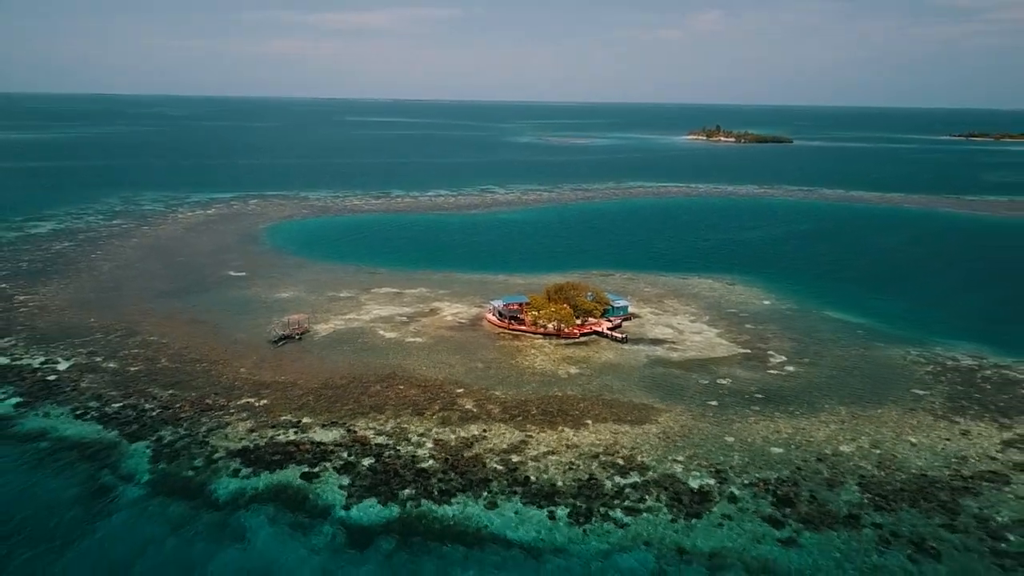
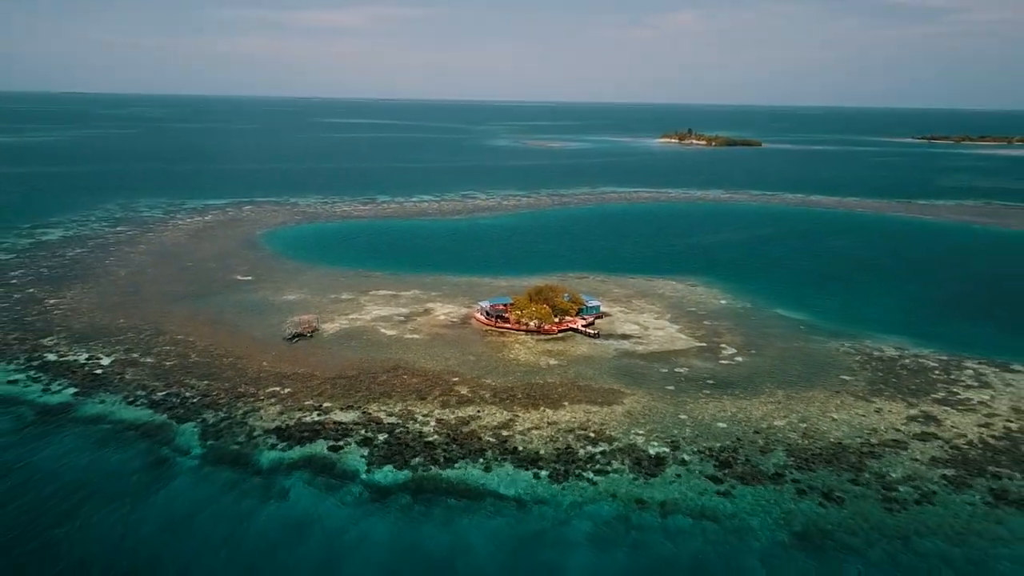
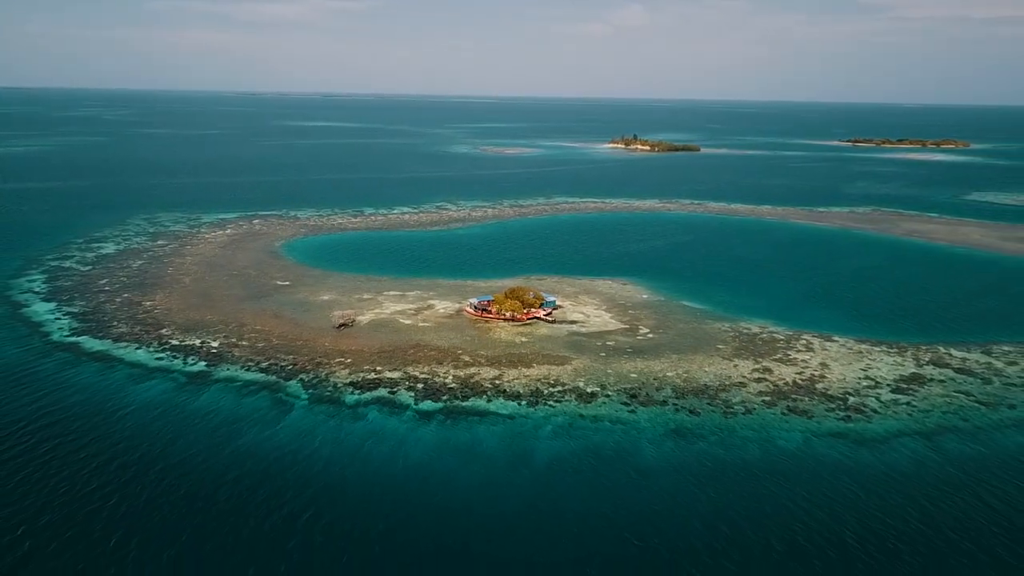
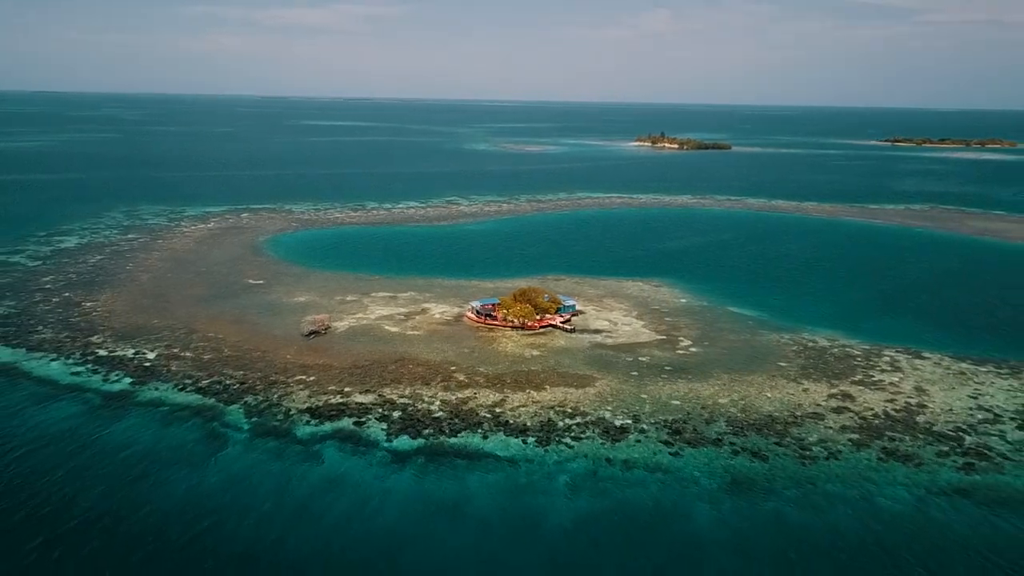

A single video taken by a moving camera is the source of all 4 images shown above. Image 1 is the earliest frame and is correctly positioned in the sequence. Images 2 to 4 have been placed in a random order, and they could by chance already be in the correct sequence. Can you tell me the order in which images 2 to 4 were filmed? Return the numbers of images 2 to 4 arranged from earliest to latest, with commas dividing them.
2, 4, 3
